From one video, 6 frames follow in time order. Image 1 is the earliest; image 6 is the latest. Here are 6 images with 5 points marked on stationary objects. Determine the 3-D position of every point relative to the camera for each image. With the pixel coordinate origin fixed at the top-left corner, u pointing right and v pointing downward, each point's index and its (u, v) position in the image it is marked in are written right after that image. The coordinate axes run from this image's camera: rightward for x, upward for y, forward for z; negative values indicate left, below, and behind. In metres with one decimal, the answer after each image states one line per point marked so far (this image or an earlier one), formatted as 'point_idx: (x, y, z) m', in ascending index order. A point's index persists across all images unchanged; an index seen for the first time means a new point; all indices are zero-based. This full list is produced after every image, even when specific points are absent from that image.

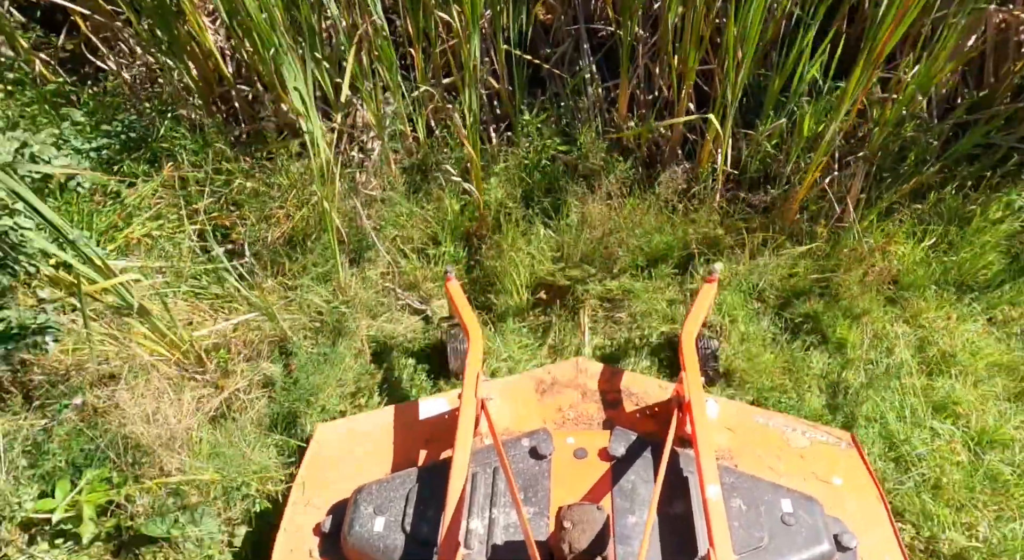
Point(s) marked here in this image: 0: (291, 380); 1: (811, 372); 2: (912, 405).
0: (-0.9, -0.4, +2.8) m
1: (+1.2, -0.4, +2.8) m
2: (+1.5, -0.5, +2.7) m
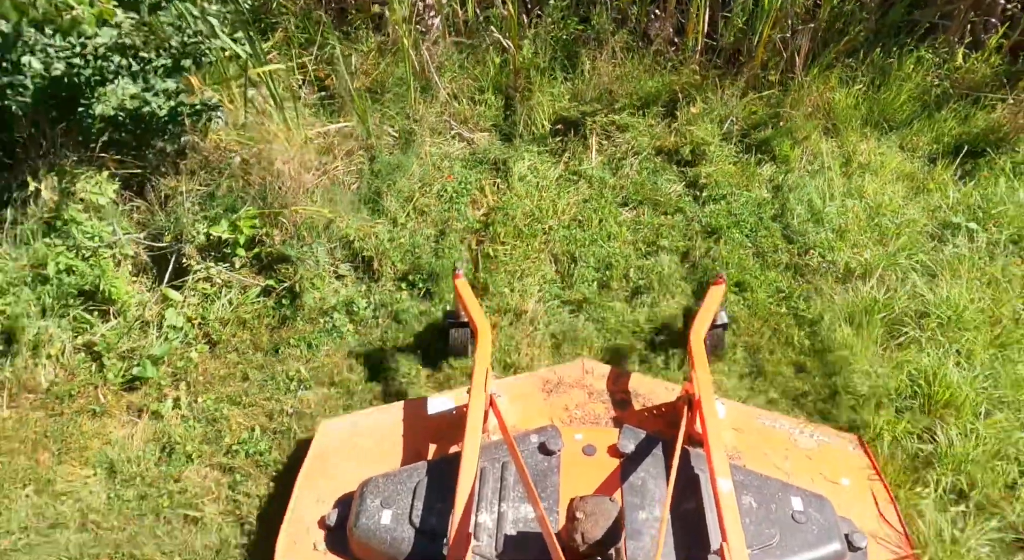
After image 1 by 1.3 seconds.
0: (-0.7, +0.6, +3.8) m
1: (+1.3, +0.6, +3.8) m
2: (+1.6, +0.5, +3.7) m
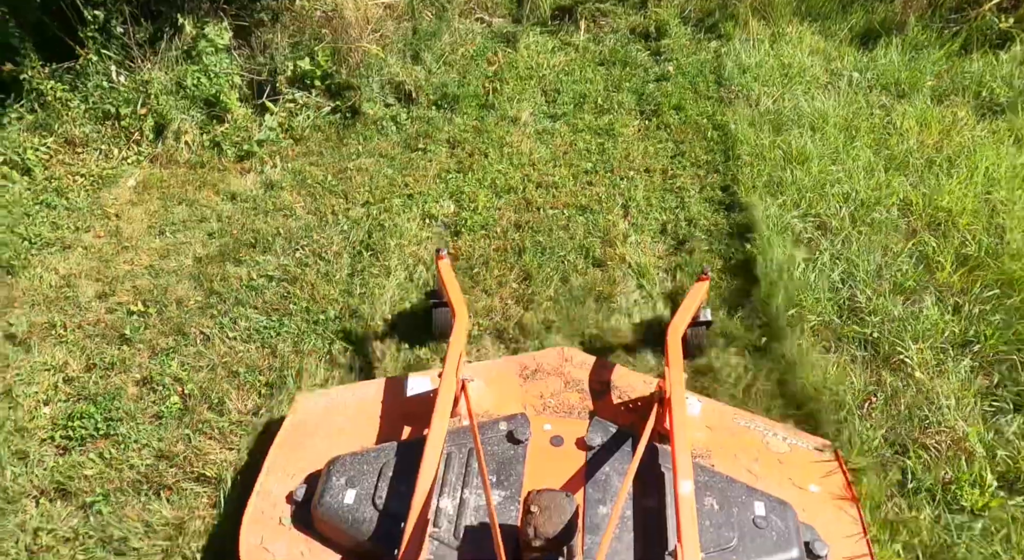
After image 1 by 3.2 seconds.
0: (-0.7, +1.8, +5.1) m
1: (+1.4, +1.6, +5.0) m
2: (+1.7, +1.5, +4.8) m
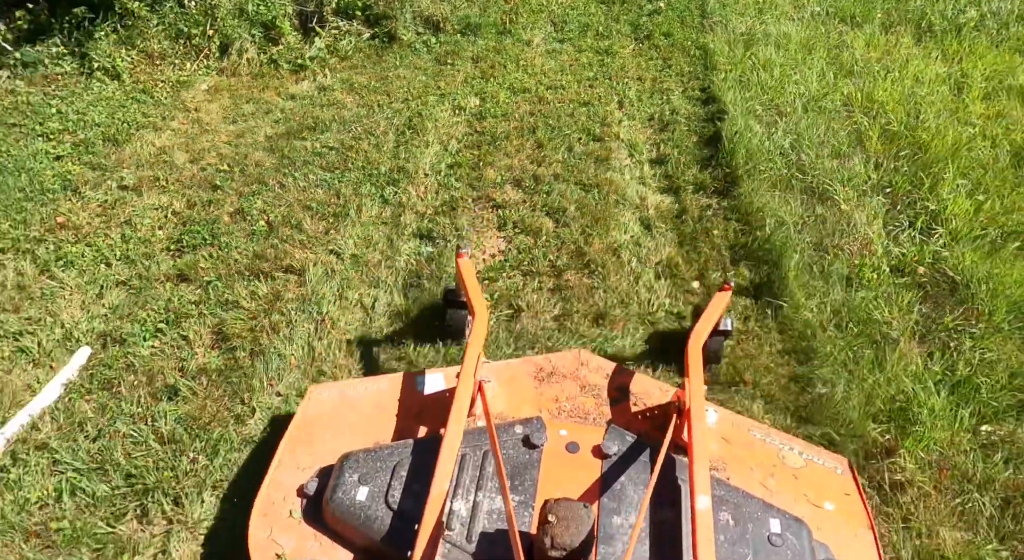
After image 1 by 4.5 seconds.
0: (-0.6, +2.5, +5.9) m
1: (+1.5, +2.4, +5.8) m
2: (+1.8, +2.2, +5.6) m
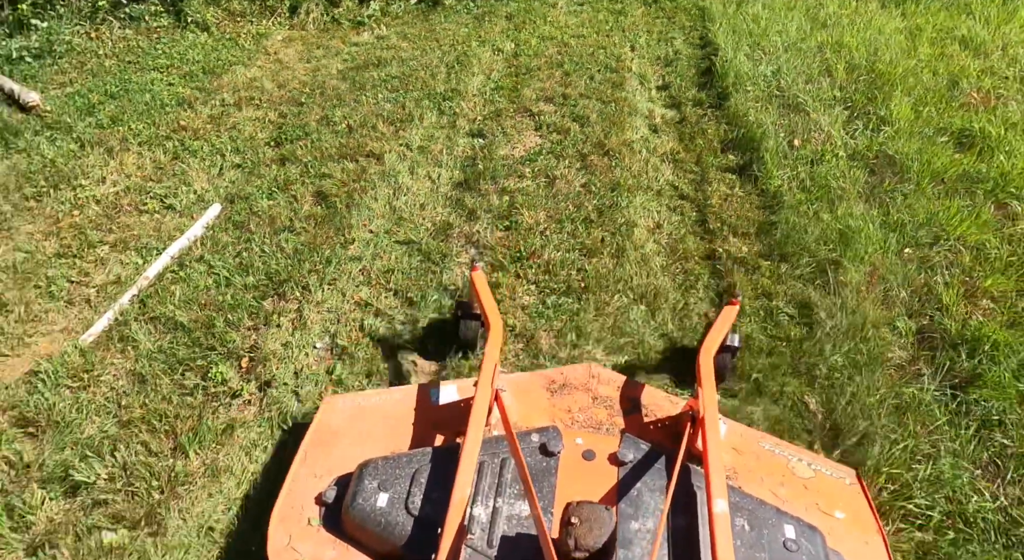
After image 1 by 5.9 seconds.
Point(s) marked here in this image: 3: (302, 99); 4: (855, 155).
0: (-0.3, +3.1, +6.8) m
1: (+1.7, +3.0, +6.7) m
2: (+2.0, +2.8, +6.5) m
3: (-1.4, +1.2, +4.9) m
4: (+2.0, +0.7, +4.1) m
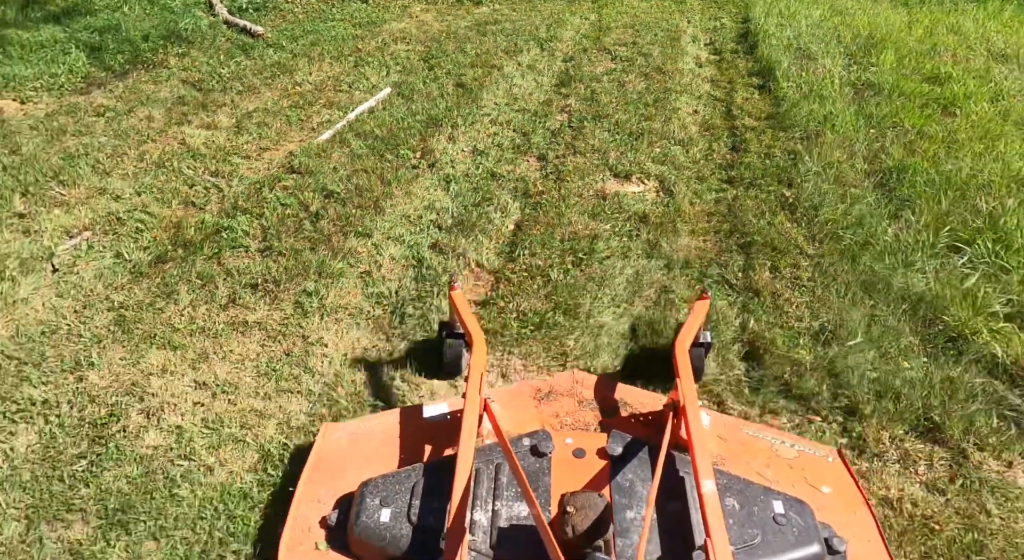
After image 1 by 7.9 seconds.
0: (+0.7, +3.9, +8.7) m
1: (+2.8, +3.6, +8.4) m
2: (+3.0, +3.5, +8.2) m
3: (-0.7, +2.3, +6.7) m
4: (+2.6, +1.6, +5.6) m
